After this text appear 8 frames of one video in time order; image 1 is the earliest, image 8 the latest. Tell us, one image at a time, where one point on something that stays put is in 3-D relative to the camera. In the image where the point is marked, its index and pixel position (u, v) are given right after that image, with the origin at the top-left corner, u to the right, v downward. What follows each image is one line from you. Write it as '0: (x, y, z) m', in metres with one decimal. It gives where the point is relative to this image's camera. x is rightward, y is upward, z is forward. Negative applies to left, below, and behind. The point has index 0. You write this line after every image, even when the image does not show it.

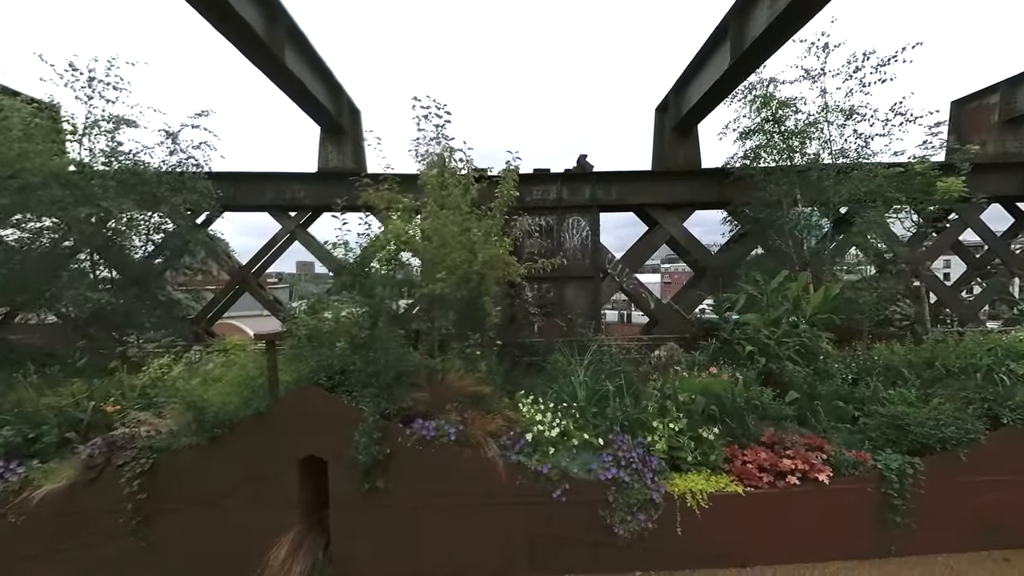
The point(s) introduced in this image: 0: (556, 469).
0: (+0.5, -1.8, +3.3) m
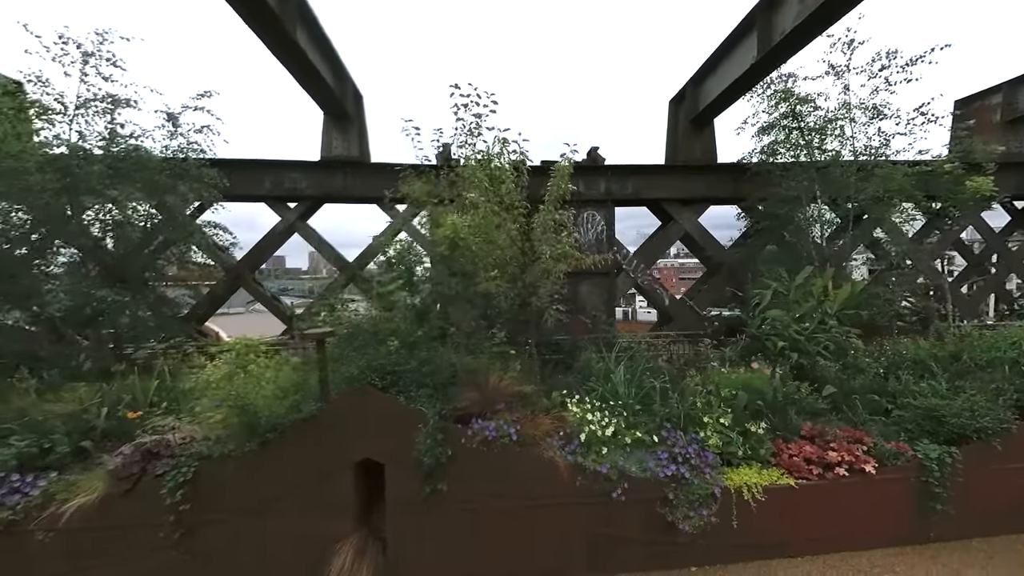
0: (+1.0, -1.8, +3.2) m
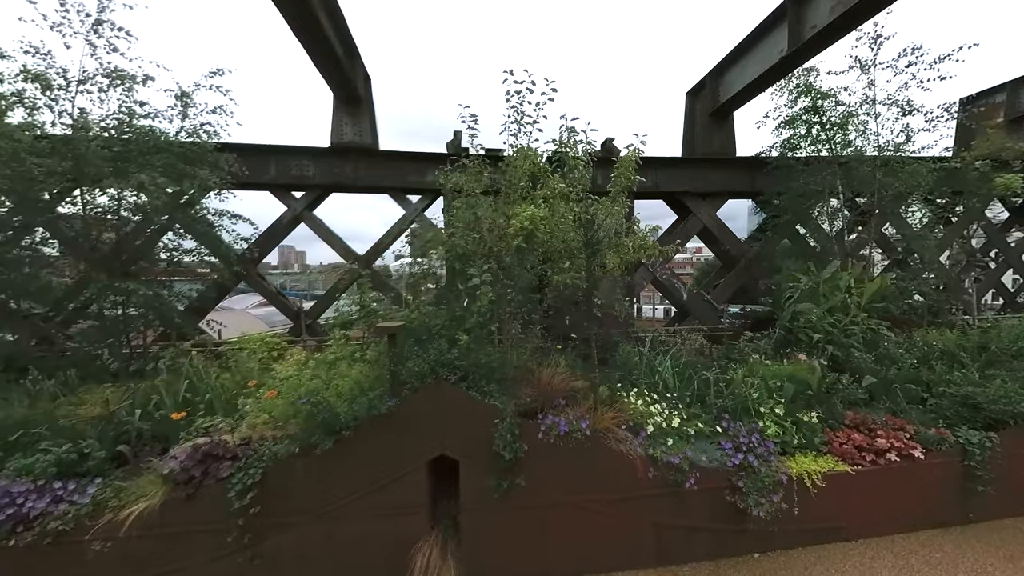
0: (+1.7, -1.7, +3.3) m
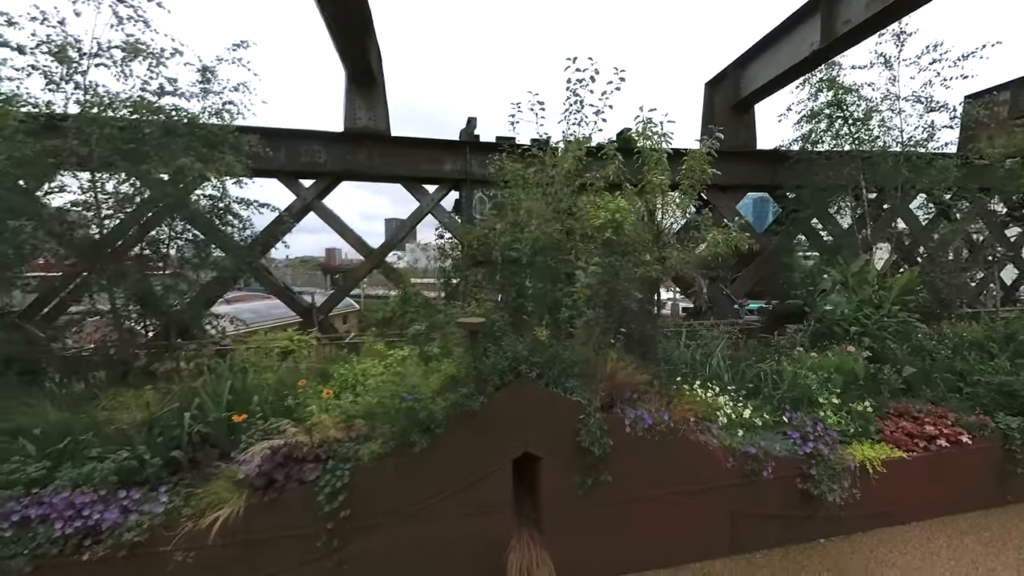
0: (+2.5, -1.6, +3.3) m
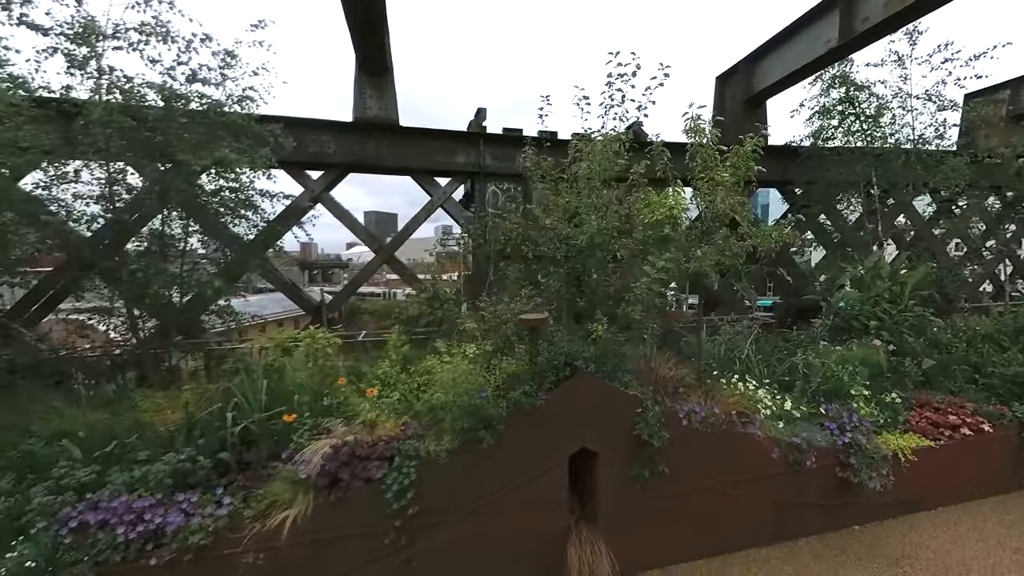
0: (+3.0, -1.6, +3.4) m
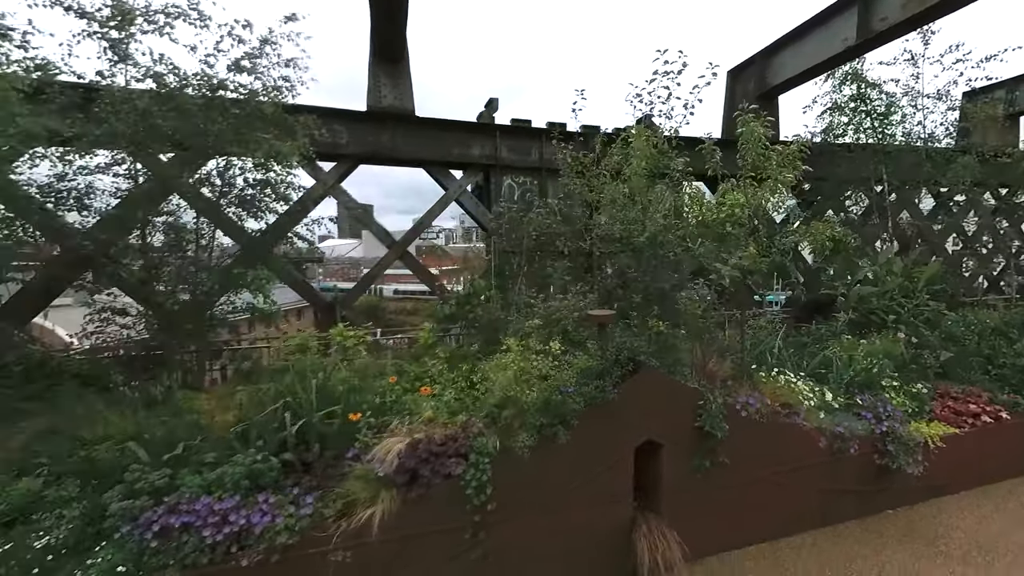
0: (+3.6, -1.5, +3.5) m
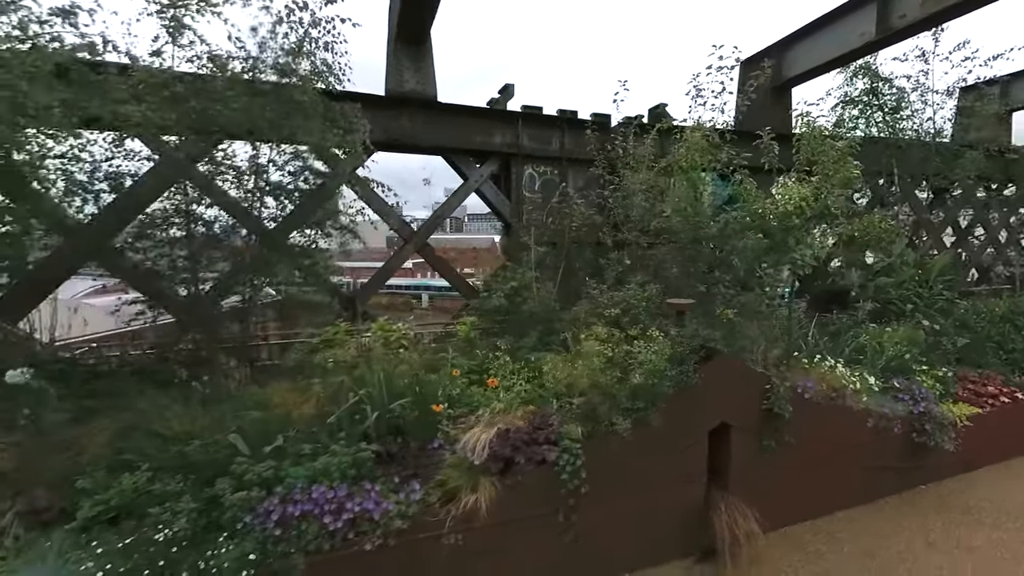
0: (+4.3, -1.4, +3.7) m
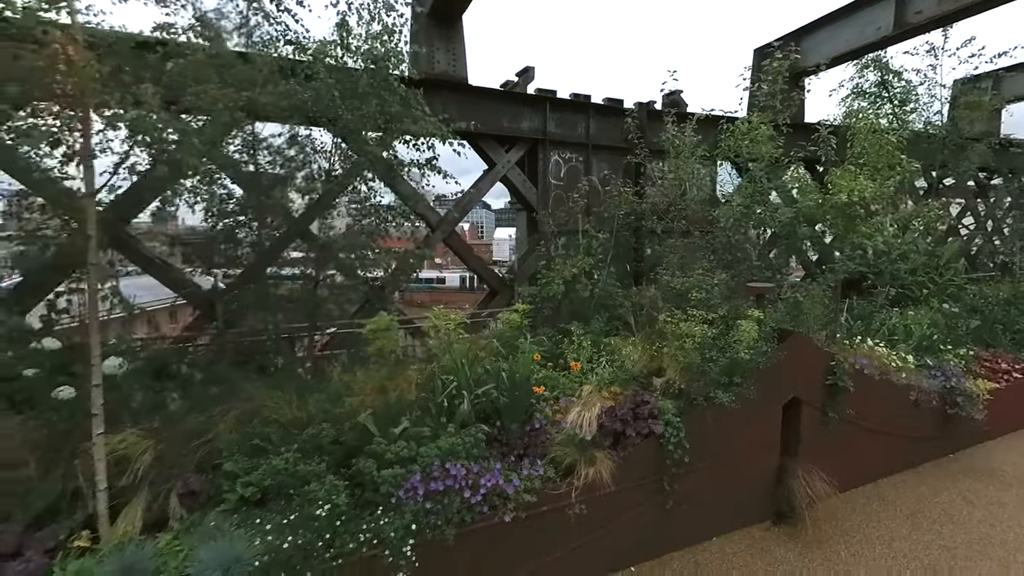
0: (+5.2, -1.2, +4.1) m
